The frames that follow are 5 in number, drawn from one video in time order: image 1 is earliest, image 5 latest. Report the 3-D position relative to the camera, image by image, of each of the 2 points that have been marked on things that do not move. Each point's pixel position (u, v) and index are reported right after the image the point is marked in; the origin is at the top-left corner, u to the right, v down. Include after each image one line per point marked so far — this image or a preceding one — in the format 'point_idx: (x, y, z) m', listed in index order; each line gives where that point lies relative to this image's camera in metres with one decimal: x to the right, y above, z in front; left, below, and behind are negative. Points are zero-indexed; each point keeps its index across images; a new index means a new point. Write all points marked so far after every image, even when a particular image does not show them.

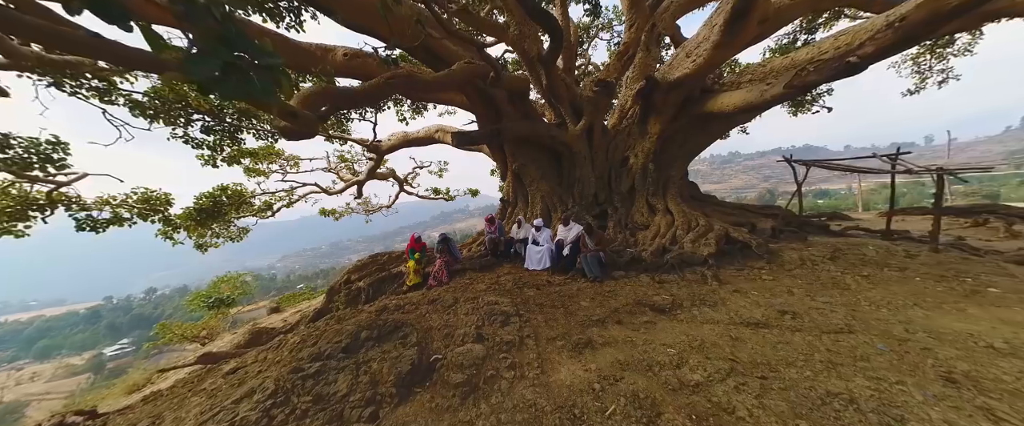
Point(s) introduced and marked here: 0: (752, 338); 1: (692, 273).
0: (+2.0, -1.0, +2.2) m
1: (+2.2, -0.7, +3.3) m
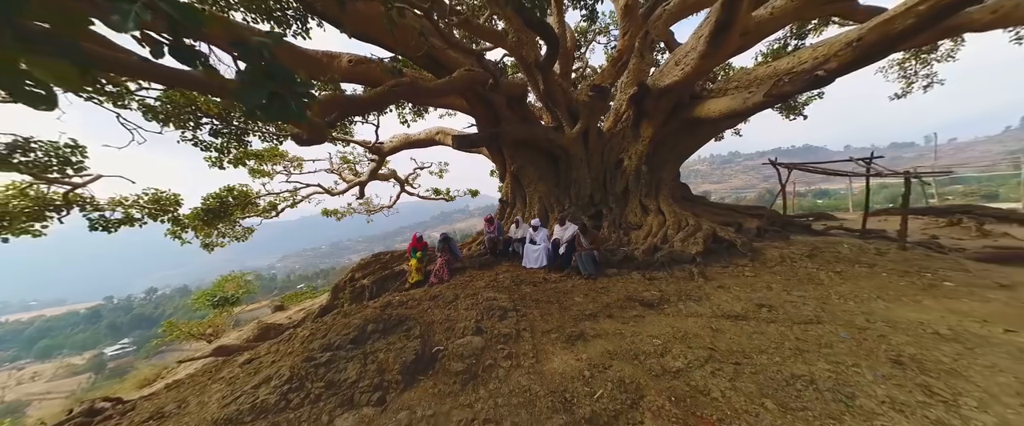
0: (+2.0, -1.0, +2.4) m
1: (+2.2, -0.7, +3.5) m
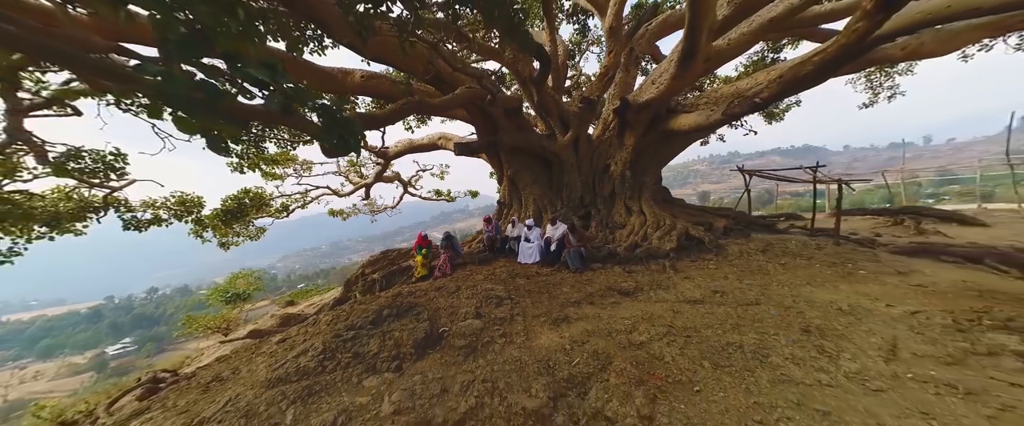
0: (+1.9, -1.1, +2.9) m
1: (+2.1, -0.7, +3.9) m
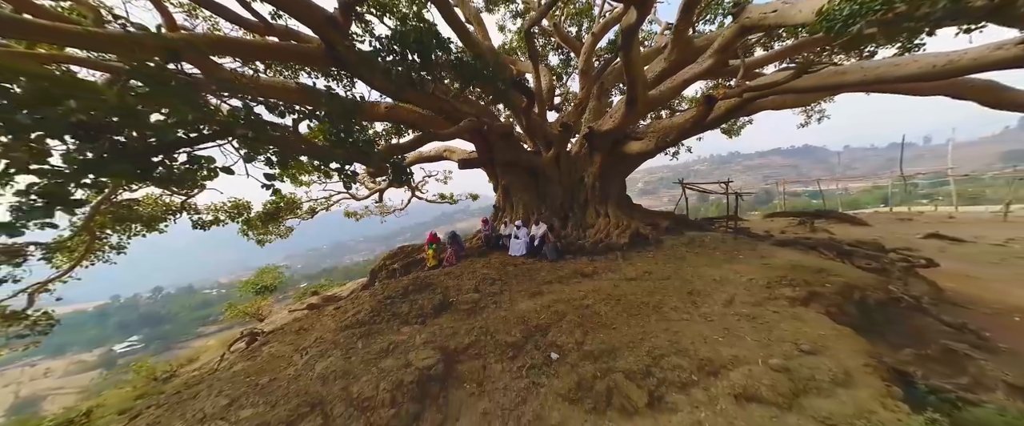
0: (+1.7, -1.1, +4.1) m
1: (+1.9, -0.8, +5.2) m
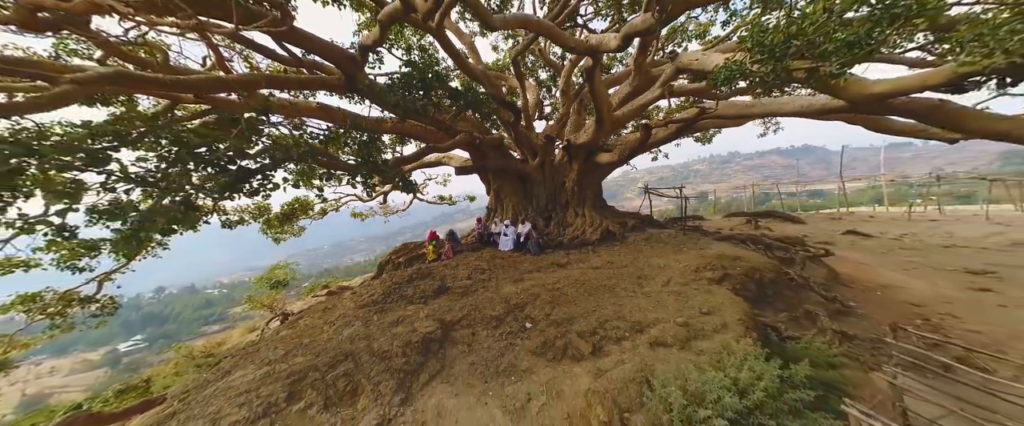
0: (+1.5, -1.1, +5.0) m
1: (+1.7, -0.8, +6.1) m
